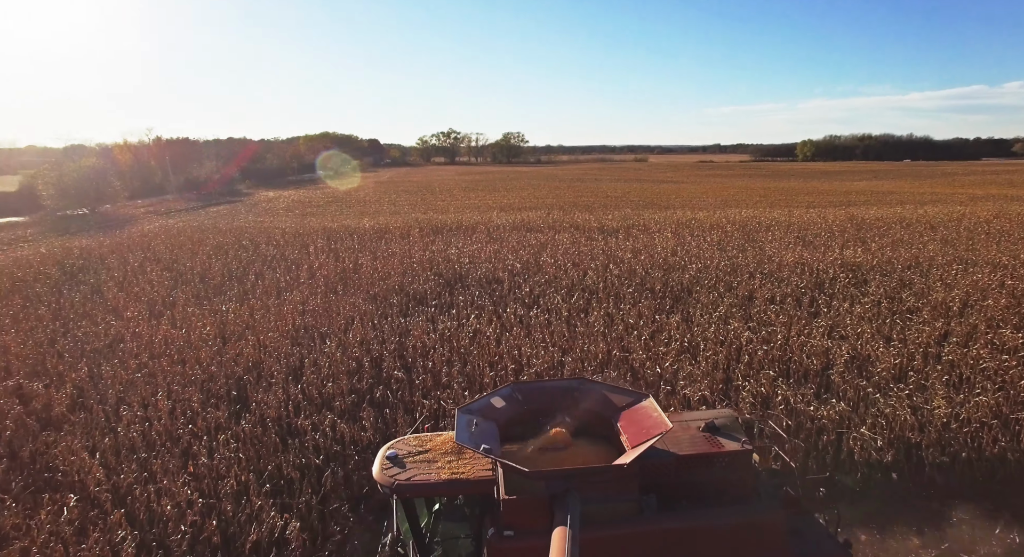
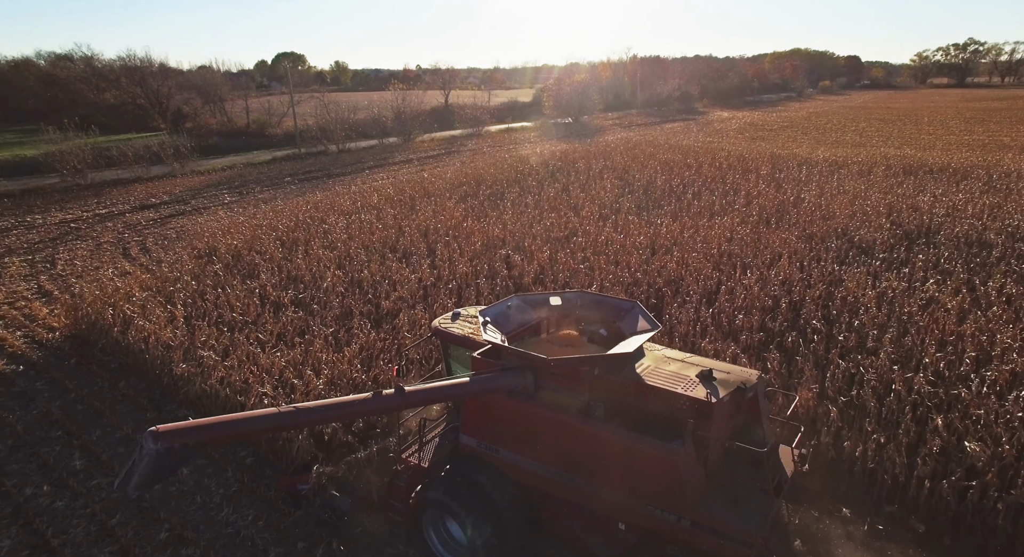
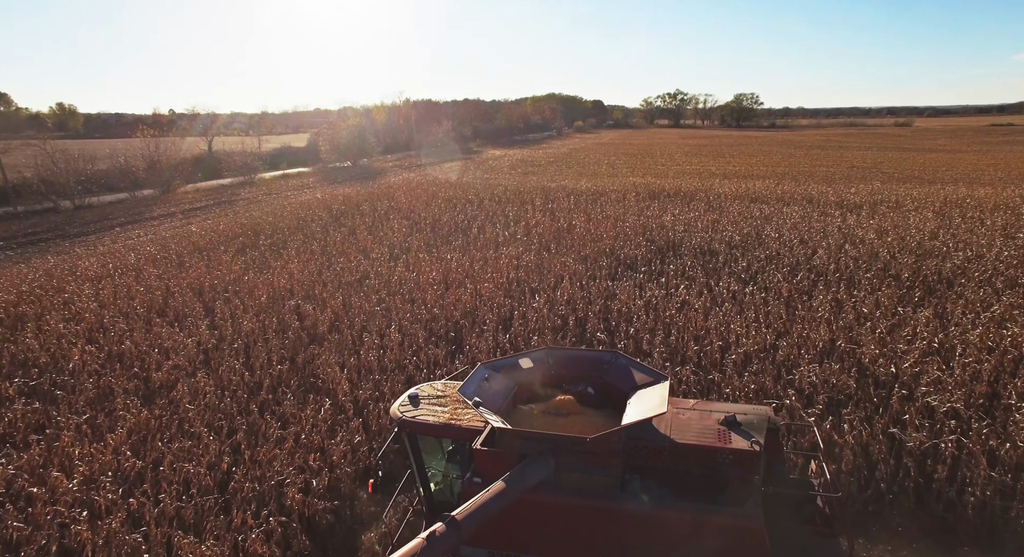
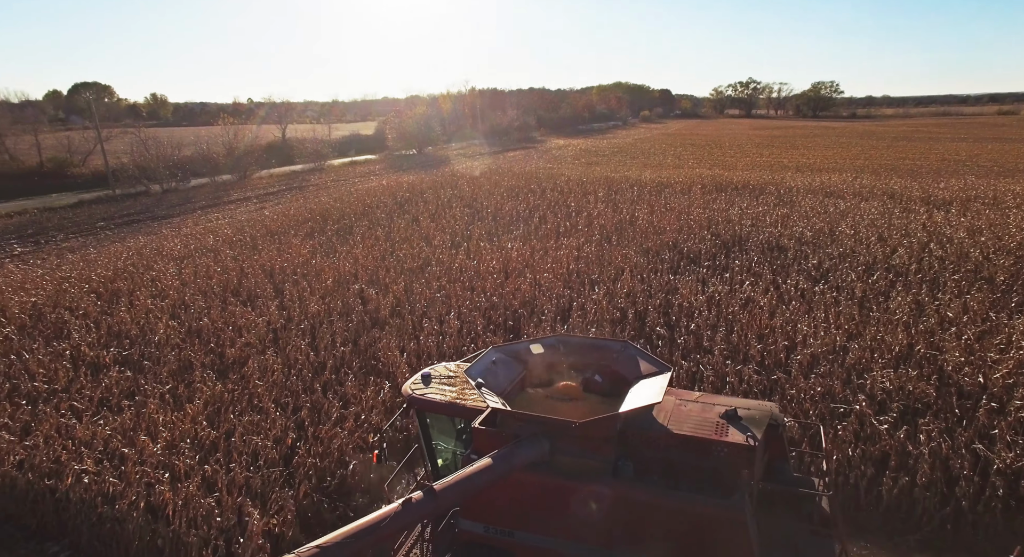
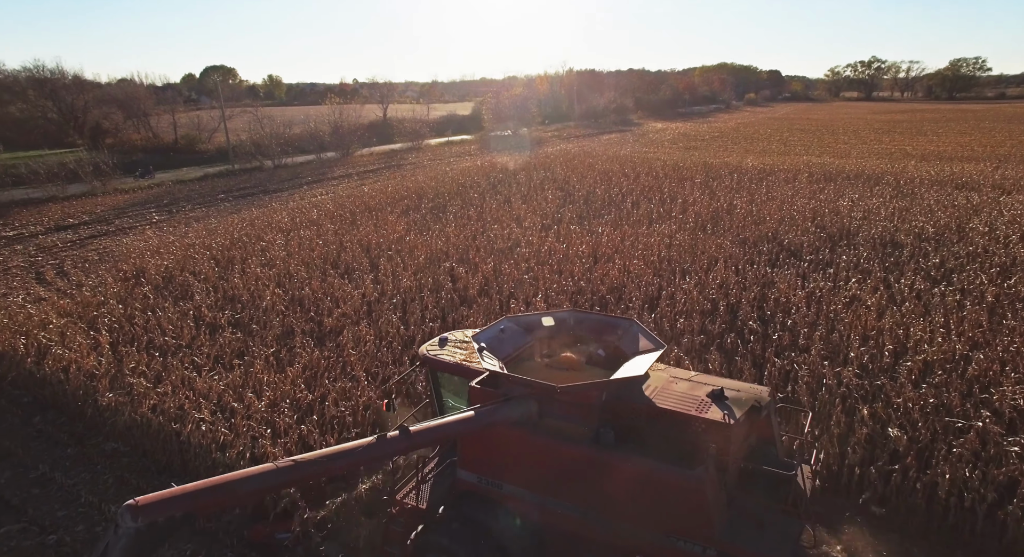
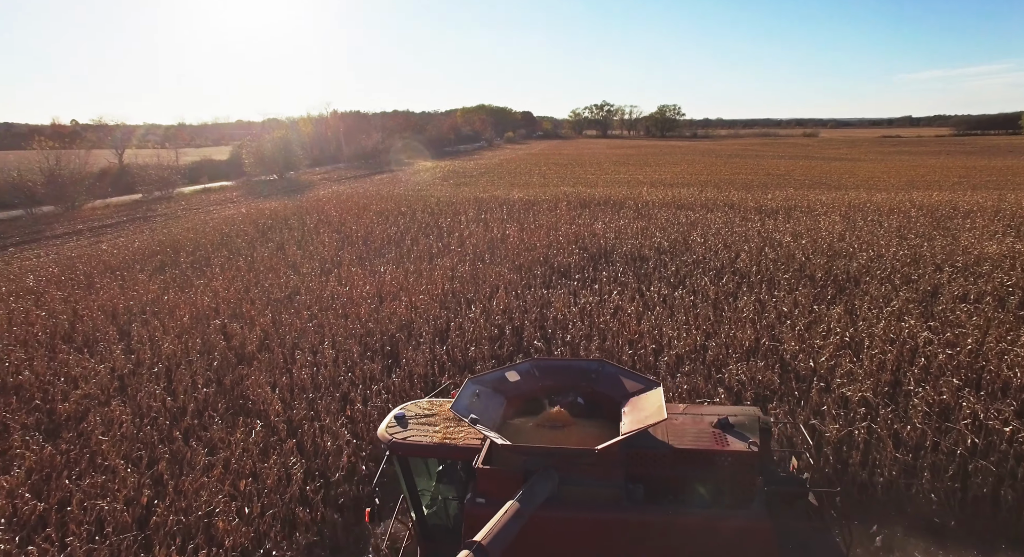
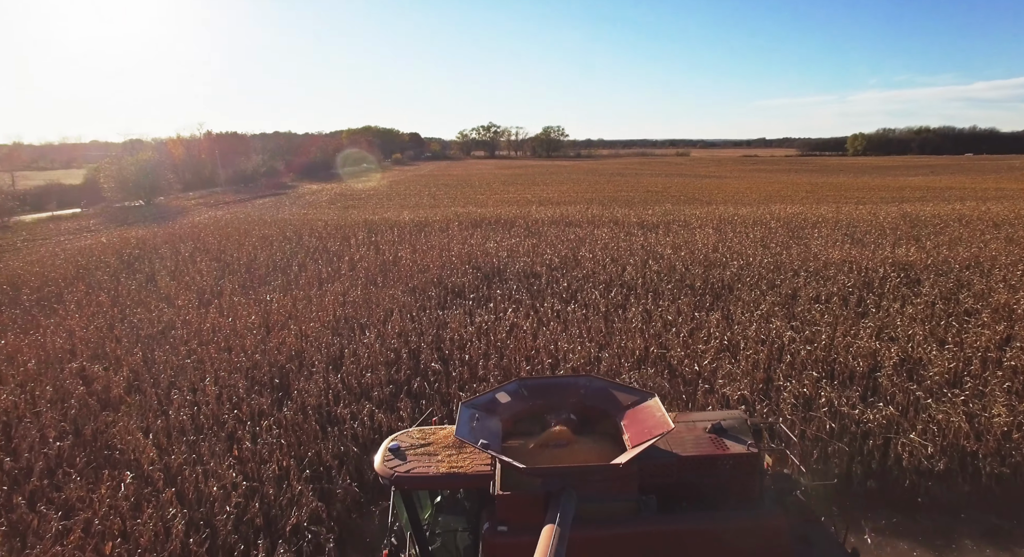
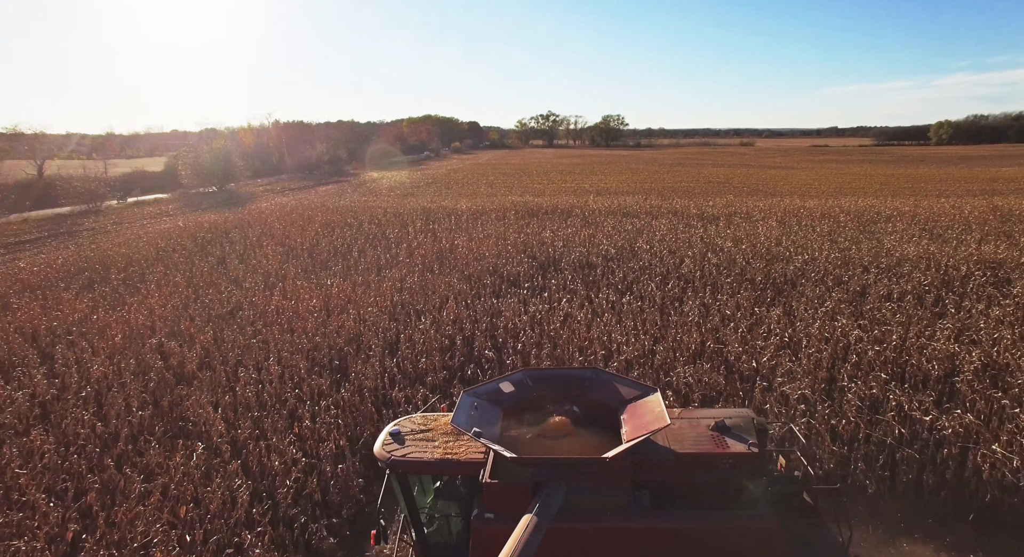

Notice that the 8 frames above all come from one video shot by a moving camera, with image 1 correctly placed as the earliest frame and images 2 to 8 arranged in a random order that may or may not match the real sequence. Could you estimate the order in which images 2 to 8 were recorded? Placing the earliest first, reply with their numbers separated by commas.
7, 8, 6, 3, 4, 5, 2
